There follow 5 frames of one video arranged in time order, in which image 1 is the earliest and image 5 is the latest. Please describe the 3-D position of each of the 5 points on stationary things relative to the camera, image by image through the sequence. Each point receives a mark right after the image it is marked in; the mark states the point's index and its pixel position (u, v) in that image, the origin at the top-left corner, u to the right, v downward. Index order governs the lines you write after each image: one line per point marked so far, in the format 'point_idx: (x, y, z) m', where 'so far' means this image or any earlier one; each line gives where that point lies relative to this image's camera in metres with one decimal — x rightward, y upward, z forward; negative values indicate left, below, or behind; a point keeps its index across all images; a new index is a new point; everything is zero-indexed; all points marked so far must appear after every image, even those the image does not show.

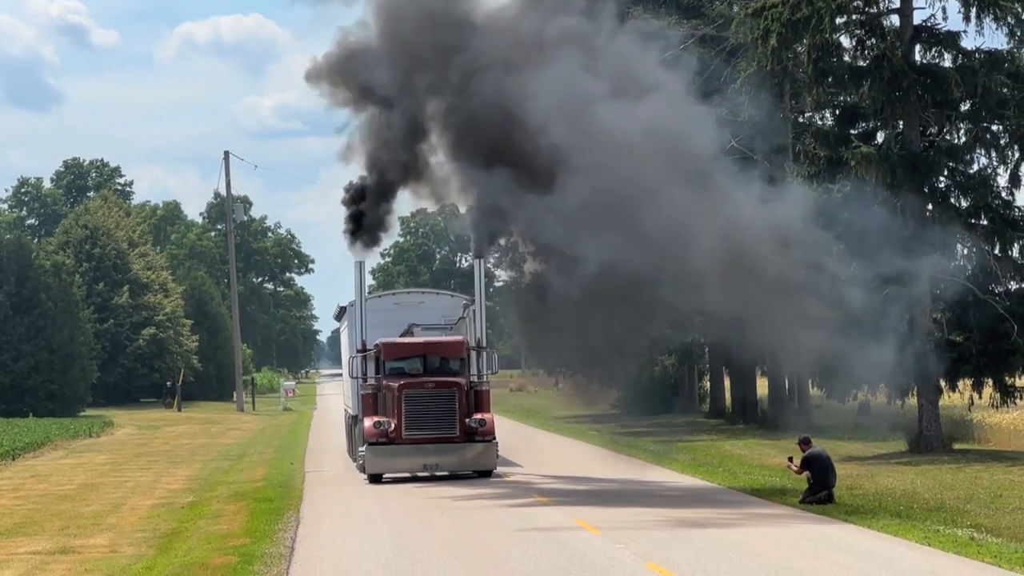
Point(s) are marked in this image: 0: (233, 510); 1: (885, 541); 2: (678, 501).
0: (-4.3, -3.4, +19.5) m
1: (+4.7, -3.2, +15.8) m
2: (+2.5, -3.2, +18.7) m
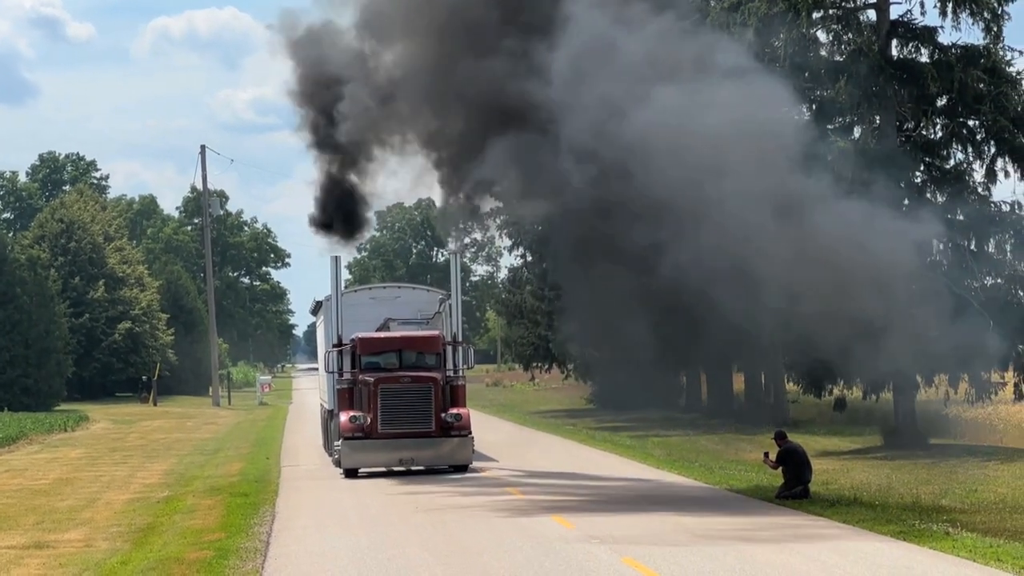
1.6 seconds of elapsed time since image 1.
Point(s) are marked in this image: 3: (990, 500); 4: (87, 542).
0: (-4.7, -3.3, +19.4) m
1: (+4.4, -3.1, +15.8) m
2: (+2.1, -3.2, +18.7) m
3: (+7.2, -3.2, +19.0) m
4: (-6.3, -3.7, +18.2) m
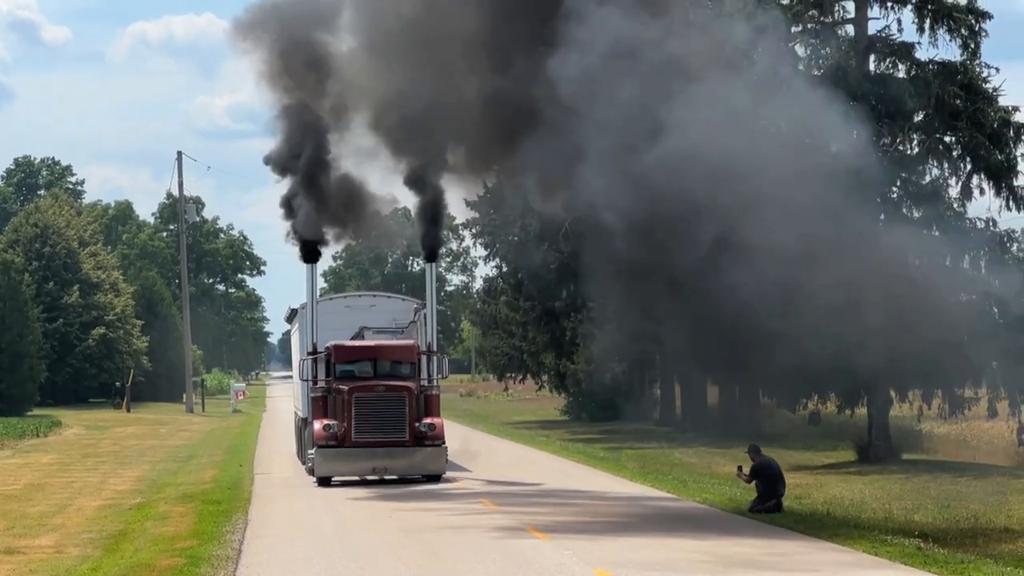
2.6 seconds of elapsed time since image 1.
0: (-5.1, -3.4, +19.4) m
1: (+4.0, -3.3, +15.9) m
2: (+1.7, -3.3, +18.7) m
3: (+6.8, -3.5, +19.0) m
4: (-6.7, -3.8, +18.2) m
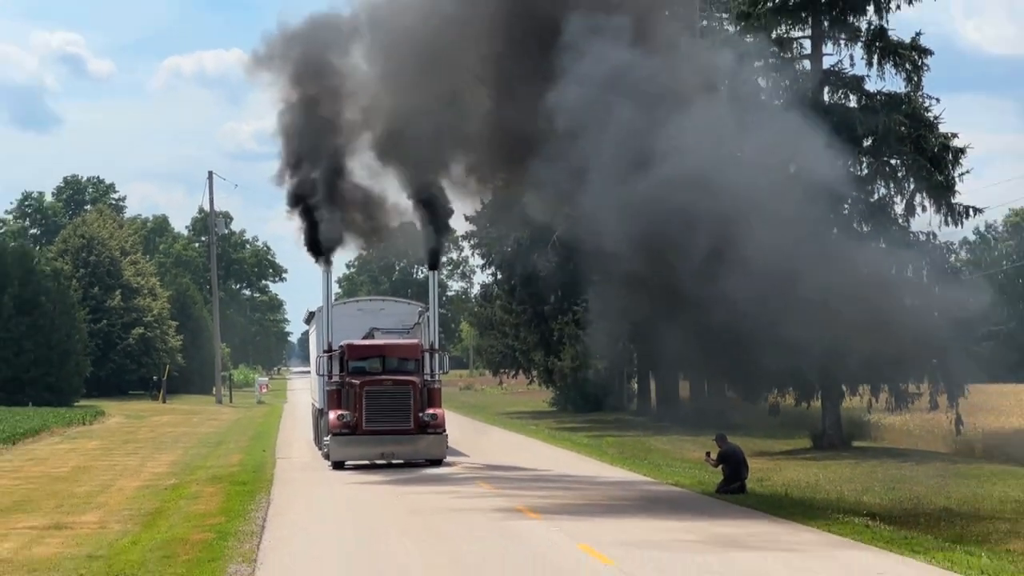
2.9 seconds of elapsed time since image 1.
0: (-5.2, -3.5, +21.8) m
1: (+3.9, -3.4, +18.3) m
2: (+1.6, -3.4, +21.1) m
3: (+6.7, -3.6, +21.4) m
4: (-6.8, -3.9, +20.6) m
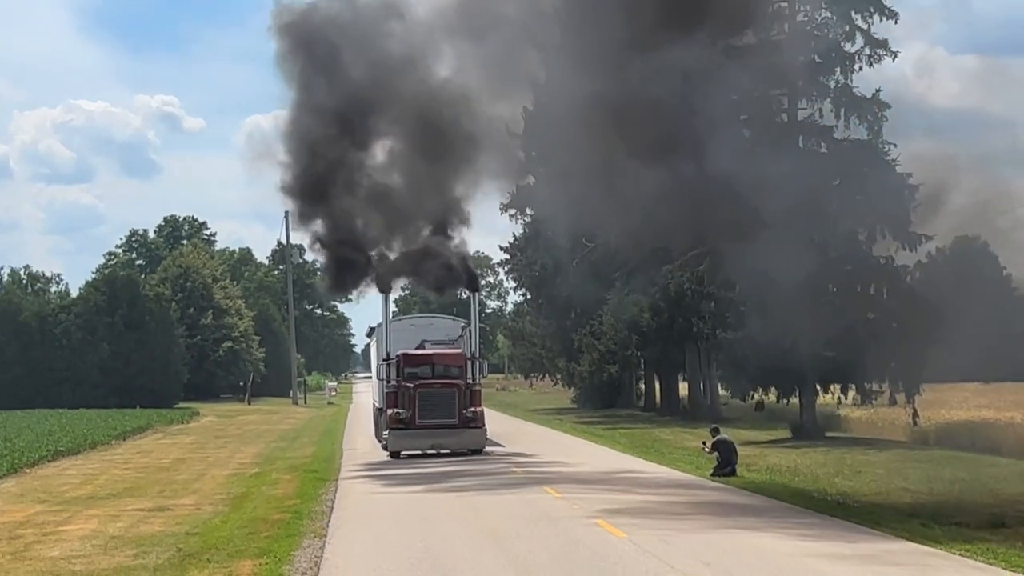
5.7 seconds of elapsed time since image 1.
0: (-4.6, -3.9, +26.0) m
1: (+4.4, -3.7, +22.4) m
2: (+2.2, -3.8, +25.3) m
3: (+7.3, -3.9, +25.6) m
4: (-6.2, -4.3, +24.8) m
